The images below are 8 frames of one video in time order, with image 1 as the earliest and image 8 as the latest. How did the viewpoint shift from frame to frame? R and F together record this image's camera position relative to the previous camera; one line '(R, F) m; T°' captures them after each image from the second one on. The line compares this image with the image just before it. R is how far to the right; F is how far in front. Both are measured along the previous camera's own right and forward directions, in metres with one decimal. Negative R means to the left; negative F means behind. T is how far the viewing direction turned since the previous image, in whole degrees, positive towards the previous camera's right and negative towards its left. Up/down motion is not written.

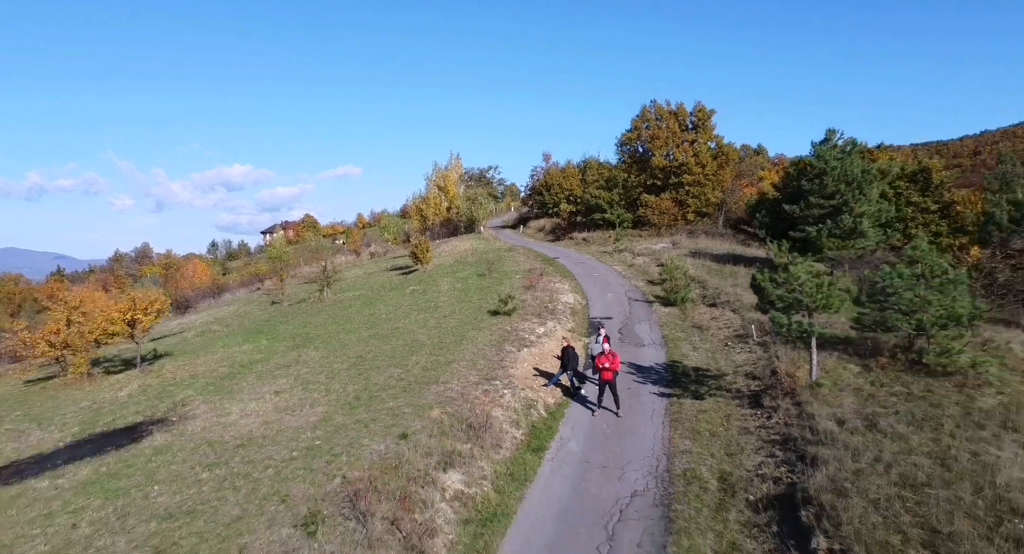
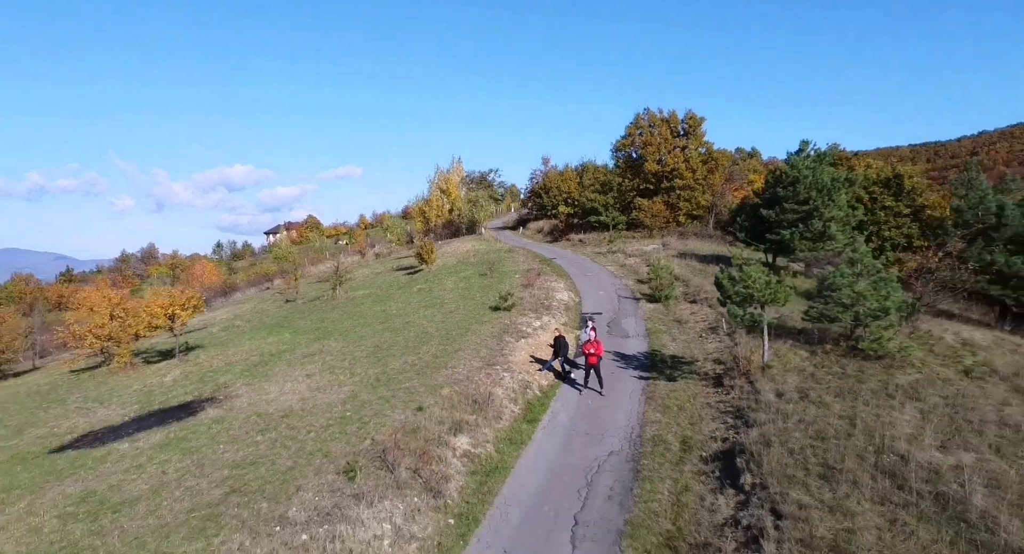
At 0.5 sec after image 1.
(0.0, -2.1) m; 0°
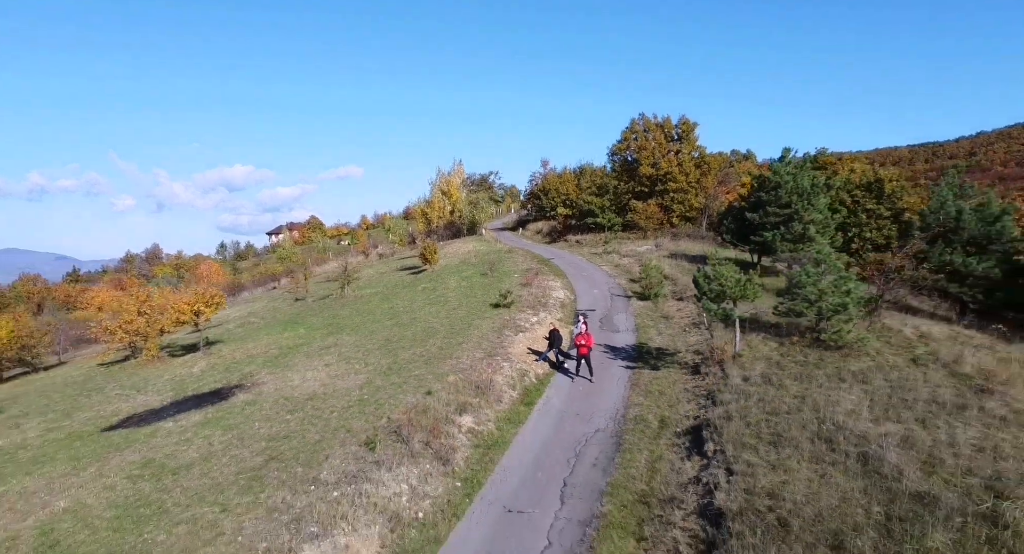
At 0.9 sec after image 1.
(0.0, -1.6) m; 0°
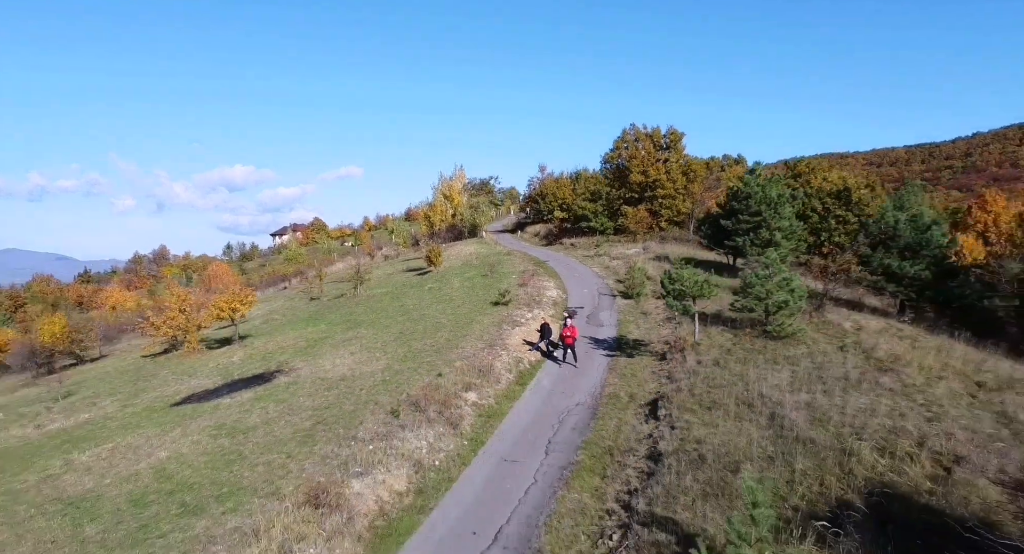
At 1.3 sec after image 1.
(+0.1, -2.9) m; 0°
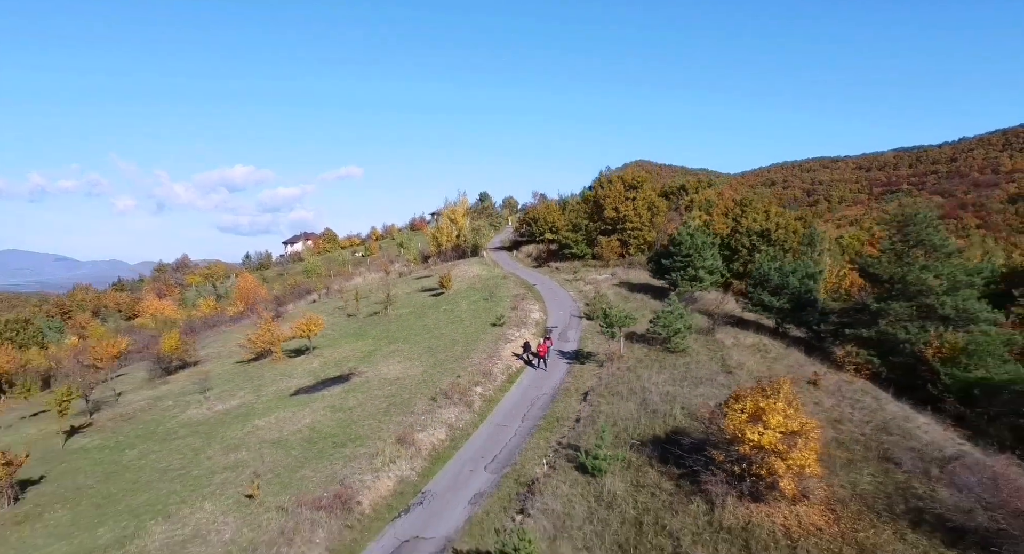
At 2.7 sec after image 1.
(+0.4, -10.0) m; 0°
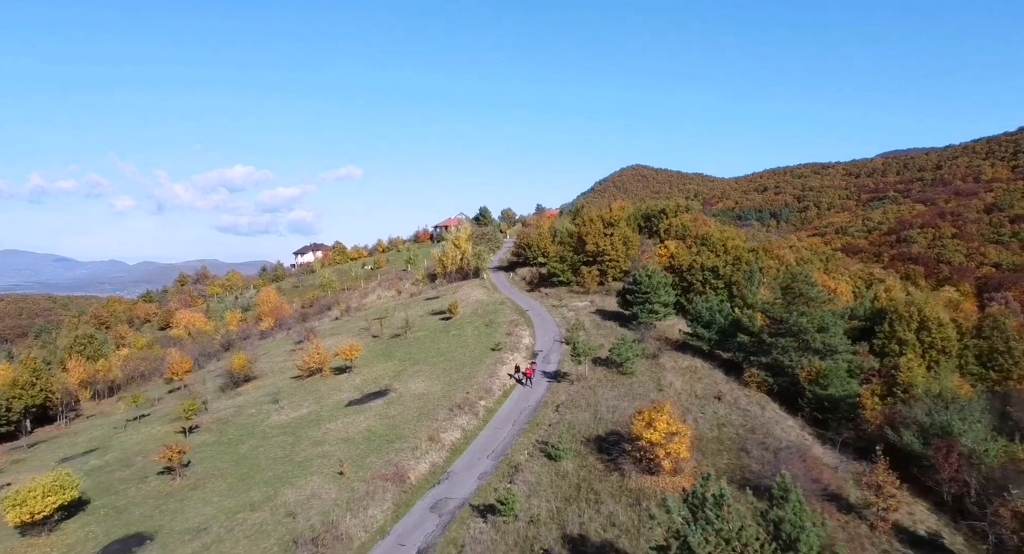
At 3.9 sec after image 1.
(+0.3, -10.1) m; 0°
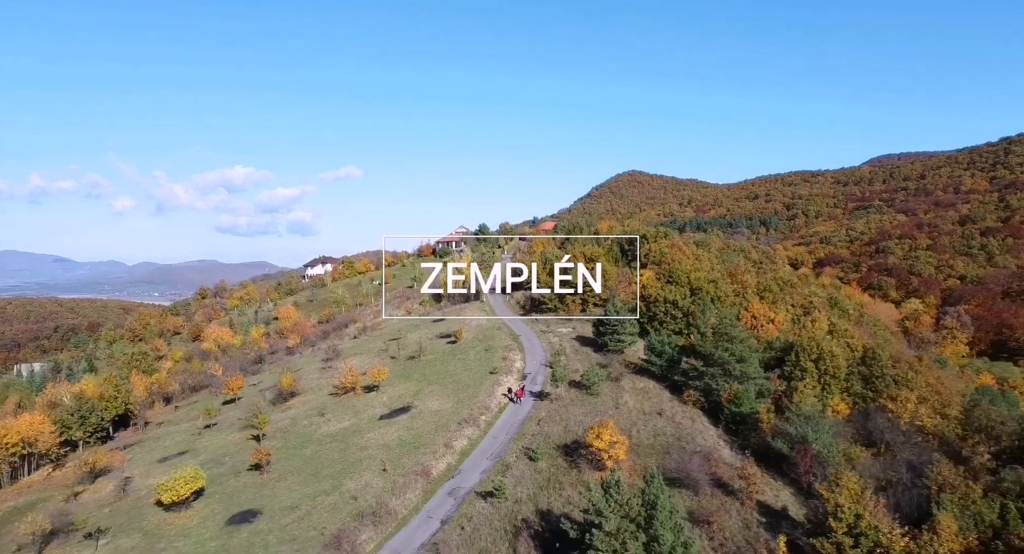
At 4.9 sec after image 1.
(+0.5, -11.5) m; 0°
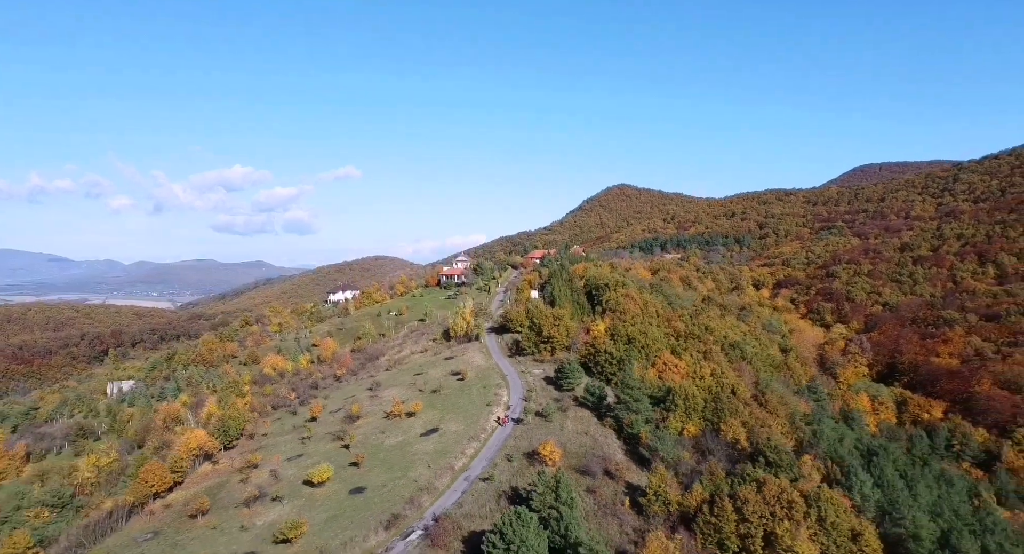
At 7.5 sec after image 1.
(+1.2, -32.1) m; 0°
